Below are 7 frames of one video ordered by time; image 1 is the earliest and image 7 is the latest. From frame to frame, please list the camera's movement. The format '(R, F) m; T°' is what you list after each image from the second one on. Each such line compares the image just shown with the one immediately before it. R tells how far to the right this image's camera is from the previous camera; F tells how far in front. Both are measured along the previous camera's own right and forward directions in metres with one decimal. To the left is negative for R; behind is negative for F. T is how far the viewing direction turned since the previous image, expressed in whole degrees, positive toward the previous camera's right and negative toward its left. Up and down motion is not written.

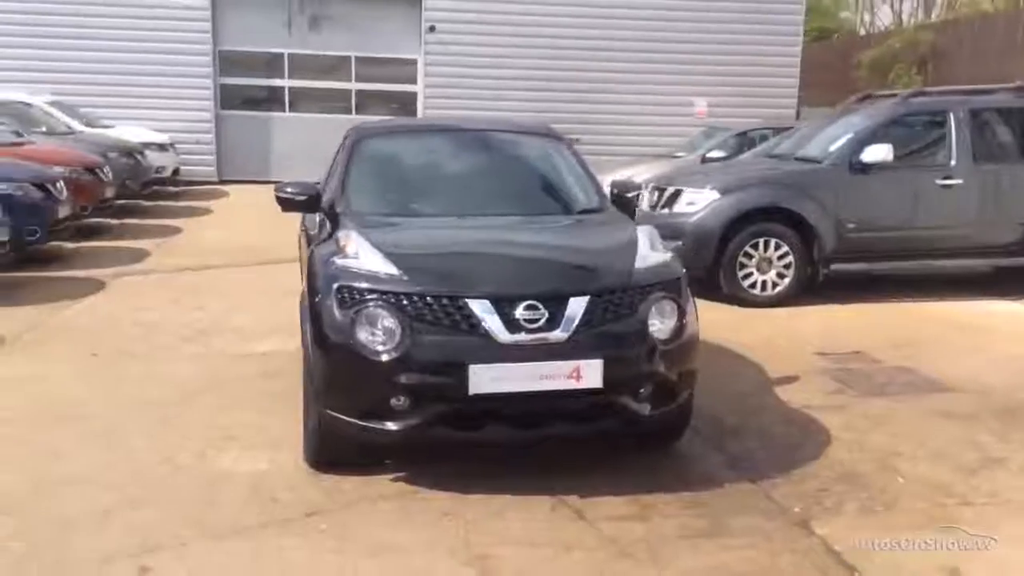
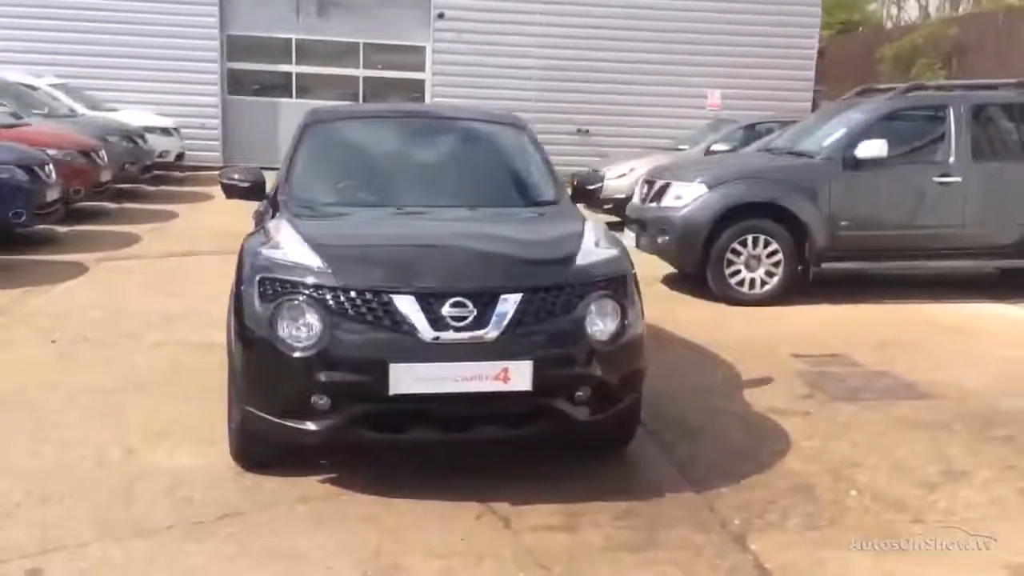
(+0.4, +0.2) m; -1°
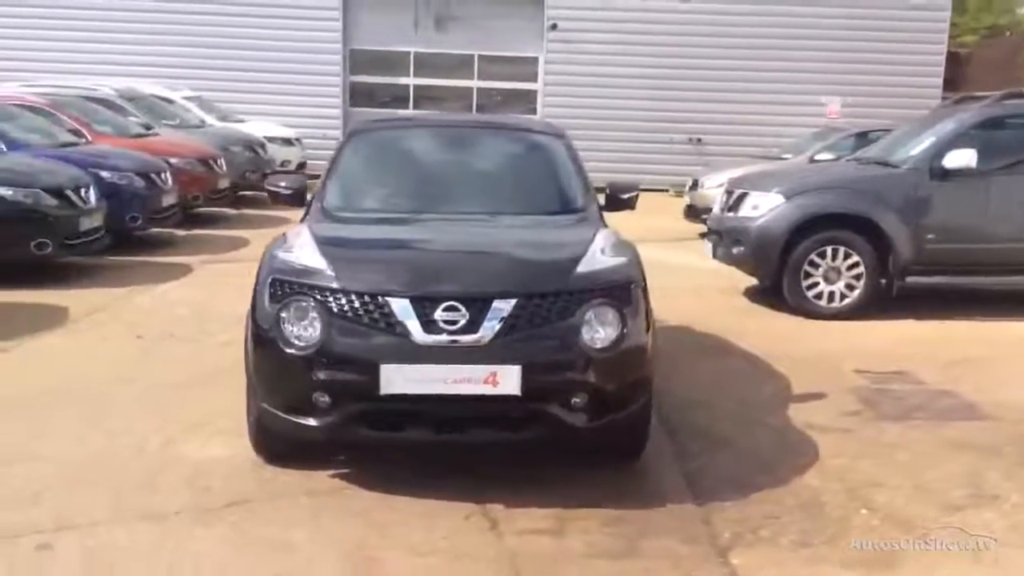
(+0.6, 0.0) m; -8°
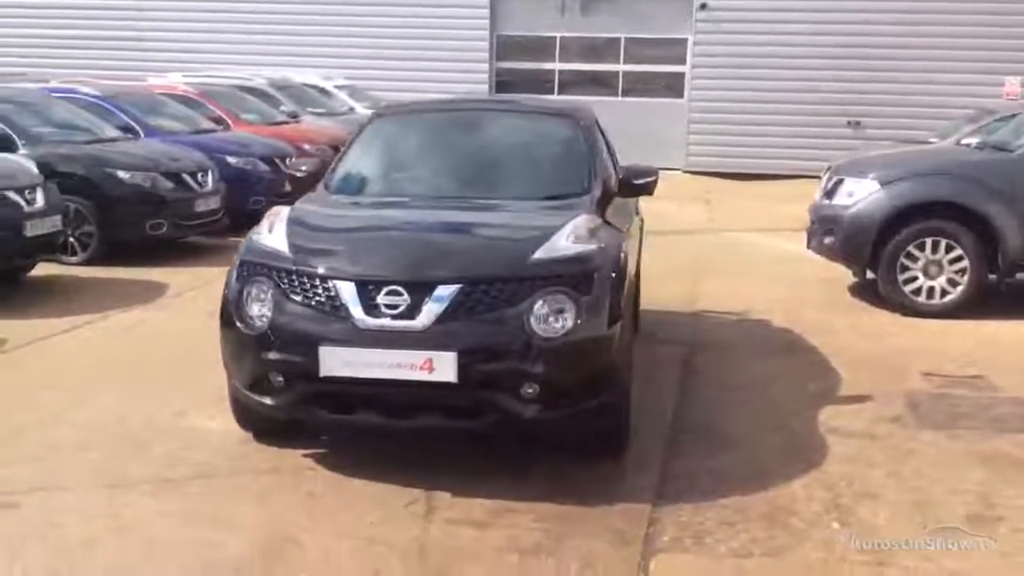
(+1.0, +0.2) m; -11°
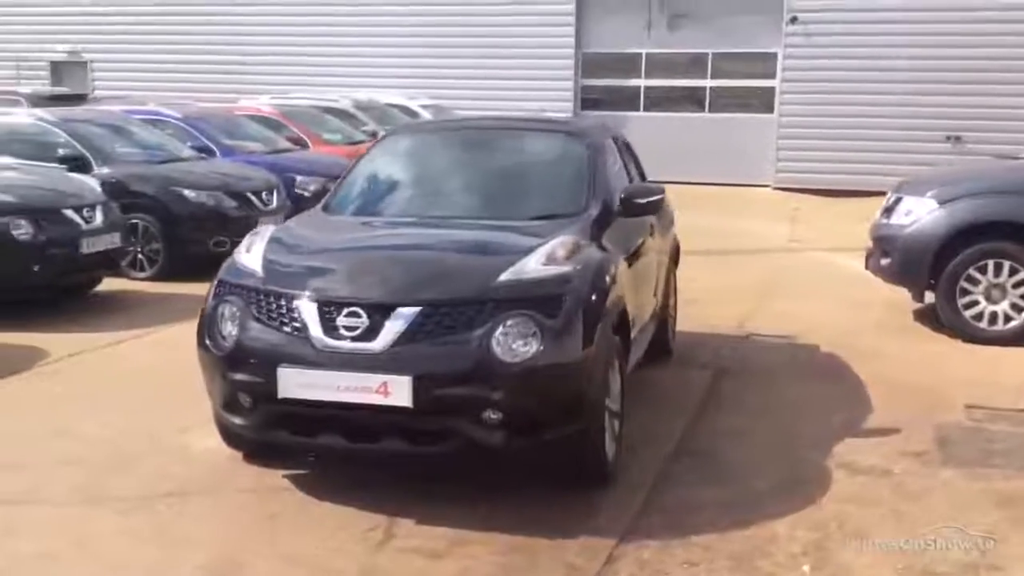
(+0.6, +0.2) m; -7°
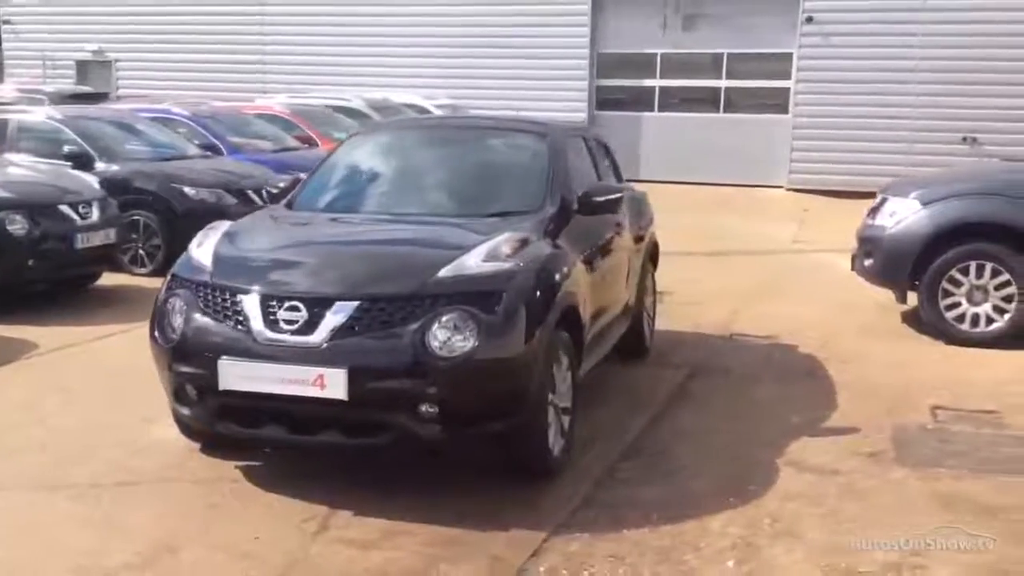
(+0.4, -0.1) m; -2°
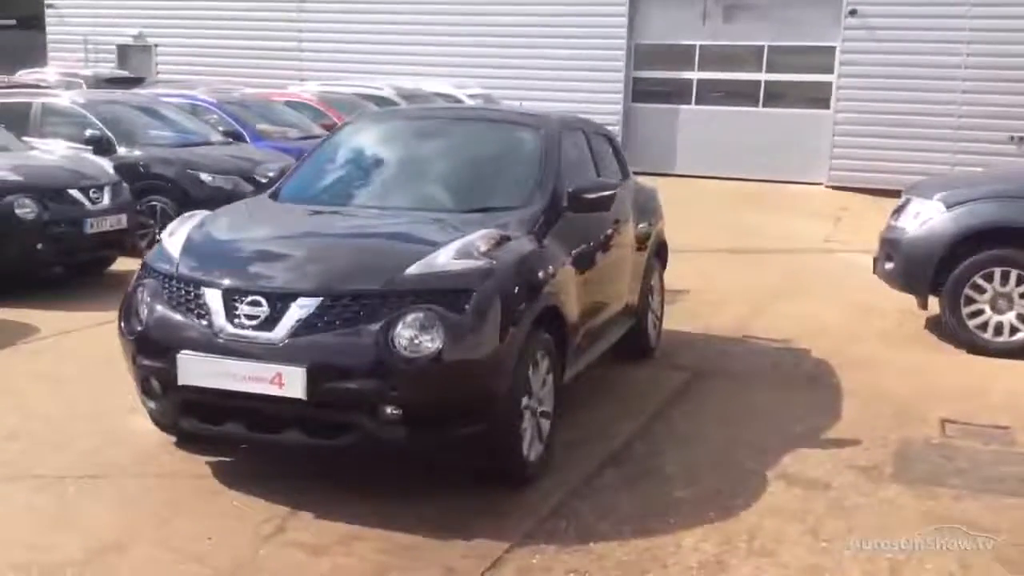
(+0.3, +0.2) m; -3°
